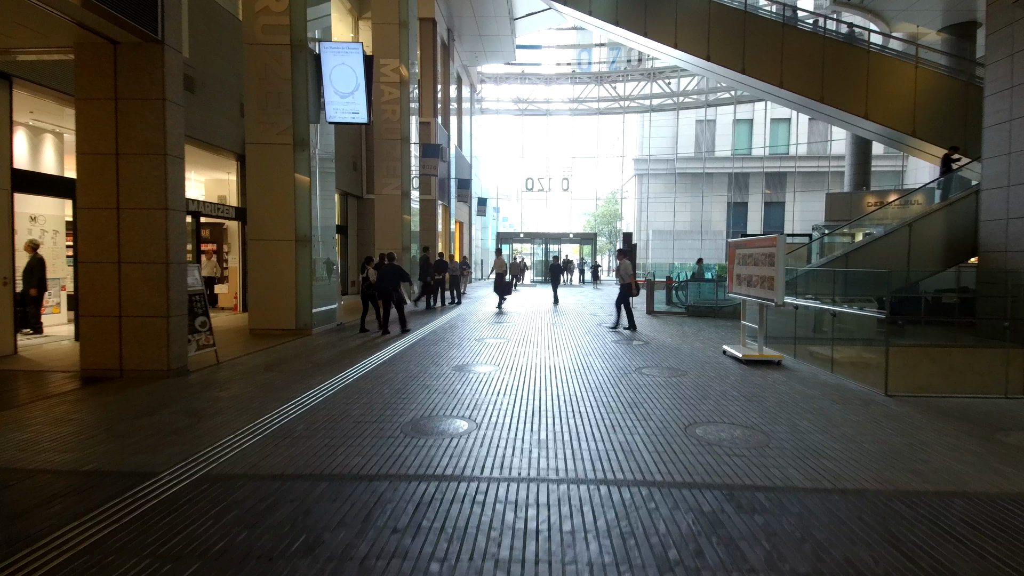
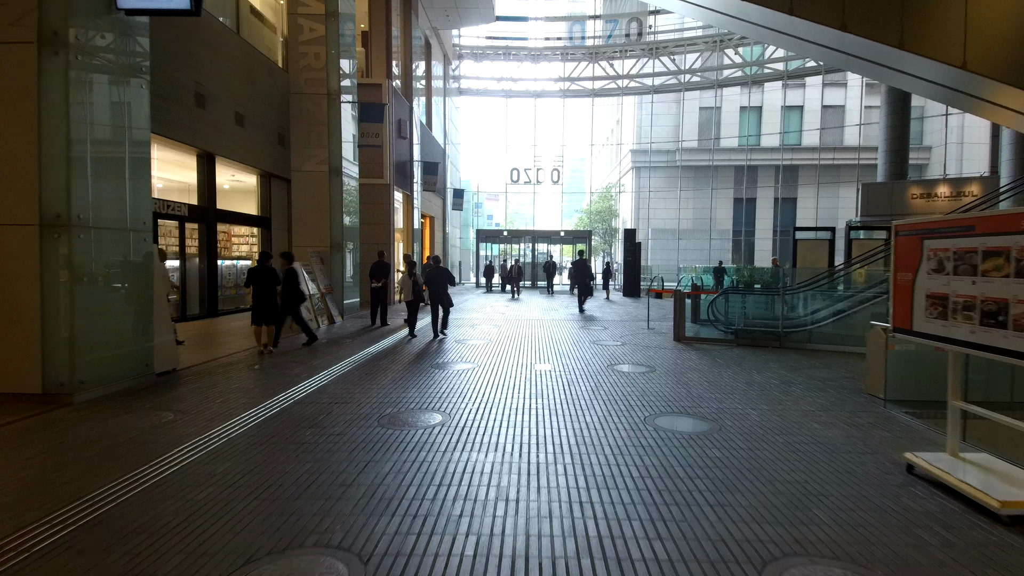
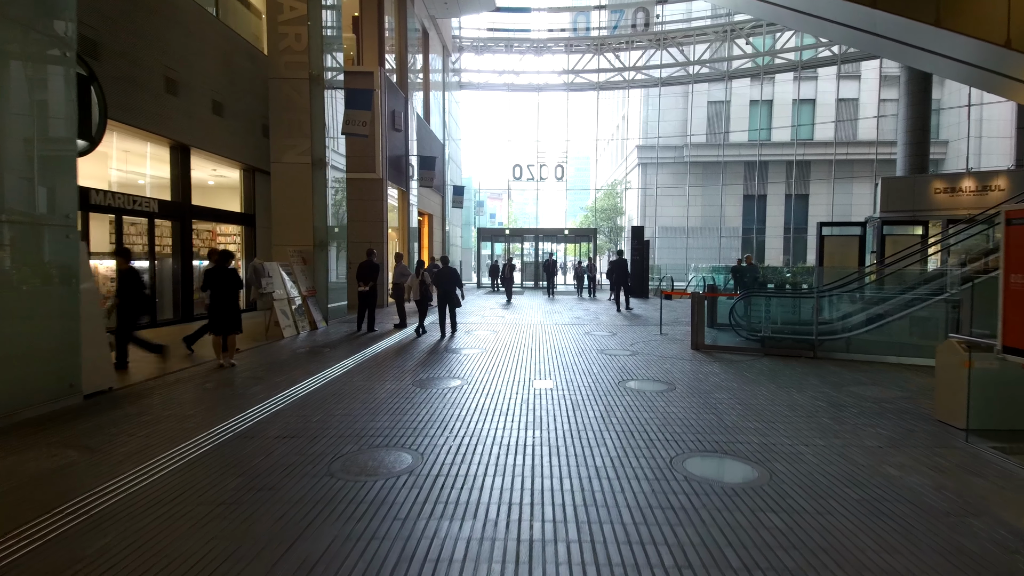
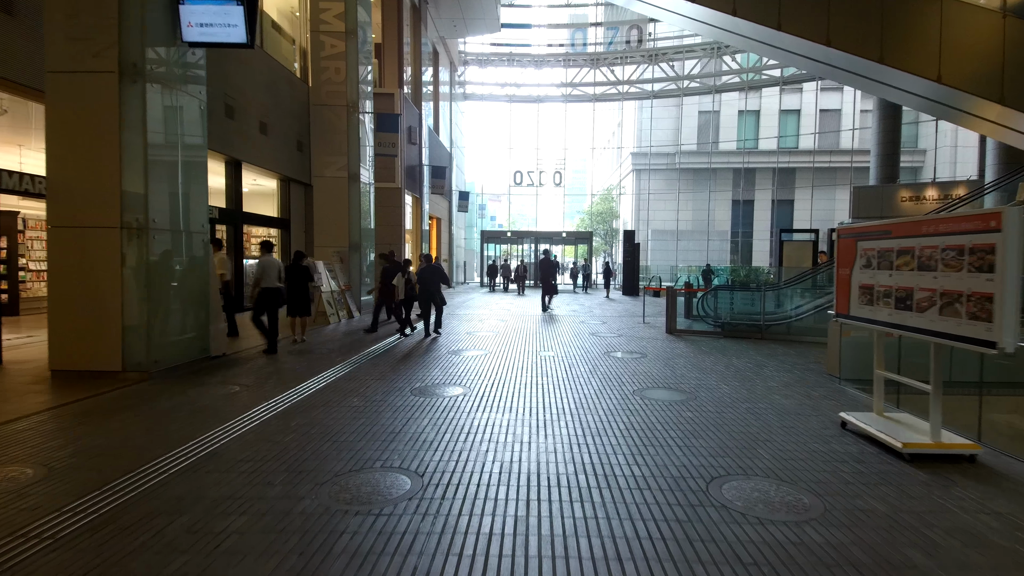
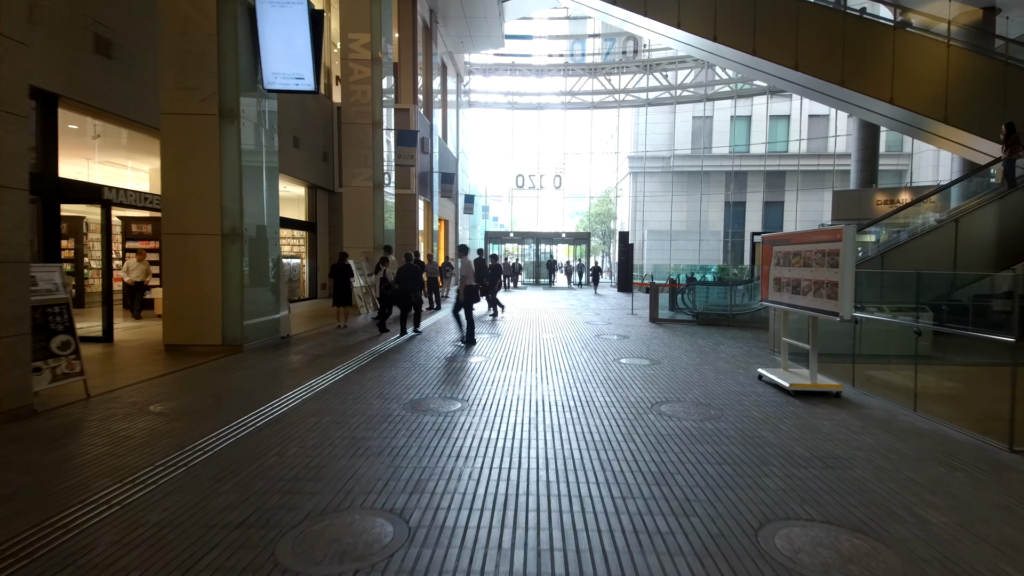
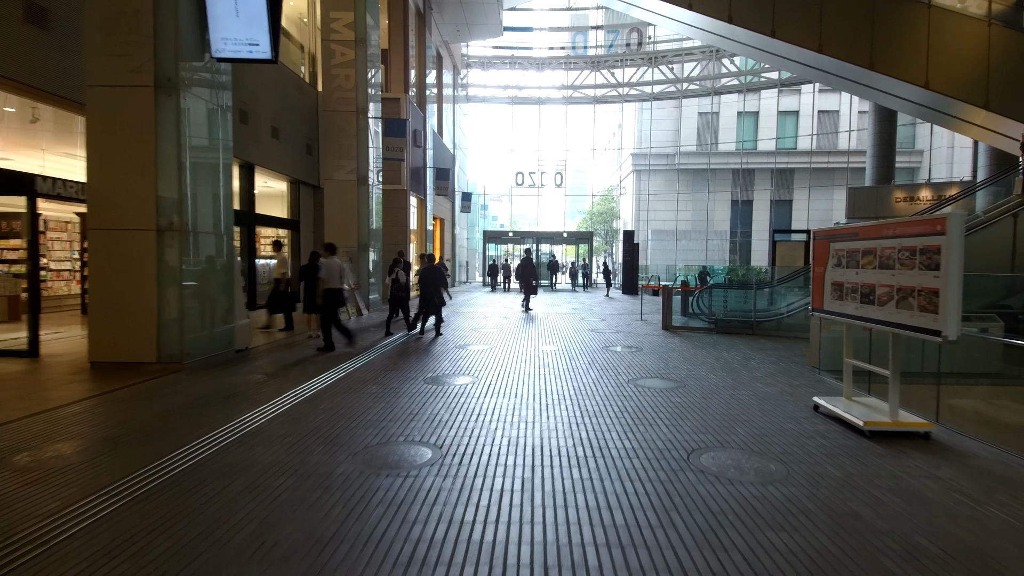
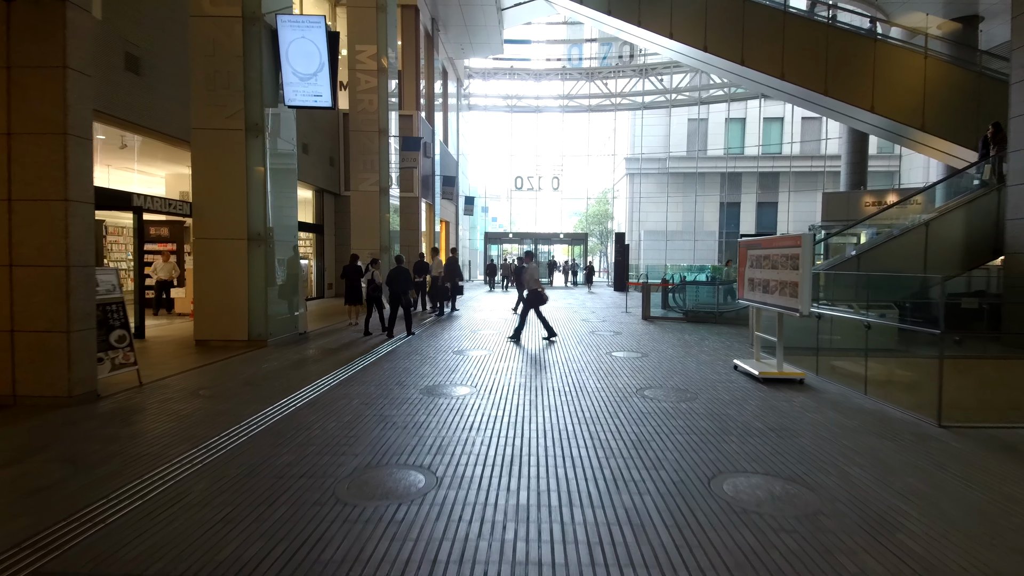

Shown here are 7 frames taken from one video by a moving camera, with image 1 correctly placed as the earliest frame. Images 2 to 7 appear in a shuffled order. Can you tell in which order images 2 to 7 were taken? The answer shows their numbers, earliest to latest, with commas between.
7, 5, 6, 4, 2, 3
